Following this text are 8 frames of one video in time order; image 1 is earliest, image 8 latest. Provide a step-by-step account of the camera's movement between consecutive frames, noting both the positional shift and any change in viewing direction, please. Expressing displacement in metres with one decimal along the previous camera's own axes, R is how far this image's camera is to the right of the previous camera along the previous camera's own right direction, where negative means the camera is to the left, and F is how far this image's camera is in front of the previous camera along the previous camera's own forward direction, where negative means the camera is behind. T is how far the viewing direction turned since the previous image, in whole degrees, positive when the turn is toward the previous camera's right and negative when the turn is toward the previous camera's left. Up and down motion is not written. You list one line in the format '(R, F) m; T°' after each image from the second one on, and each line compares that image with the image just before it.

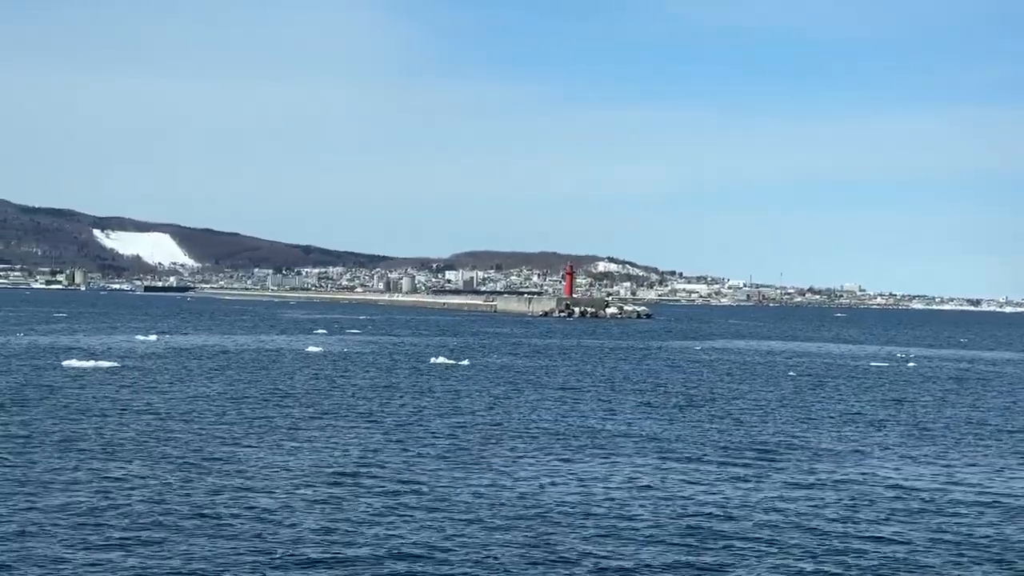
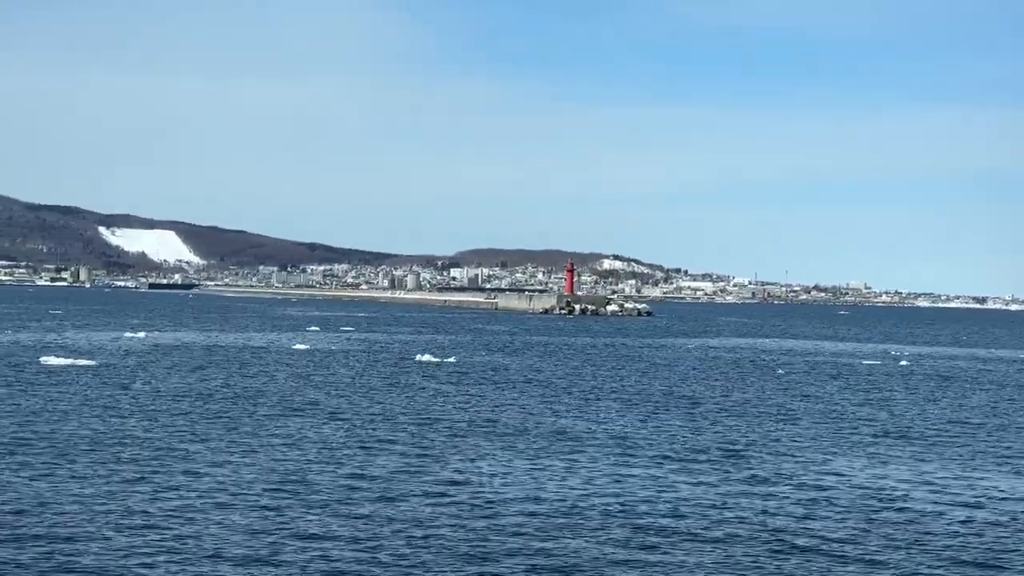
(+0.5, +0.3) m; 0°
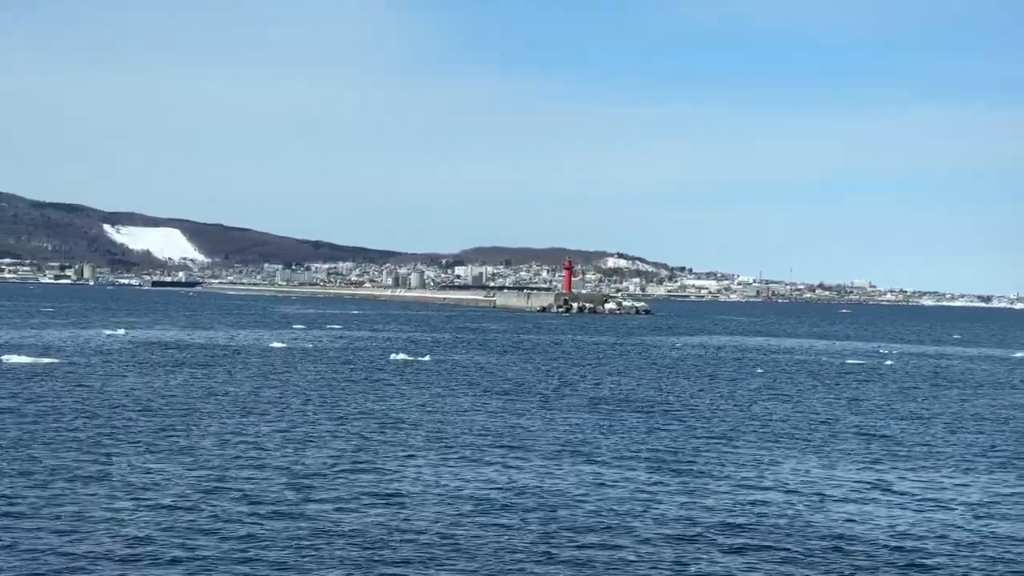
(+0.8, +0.5) m; 0°
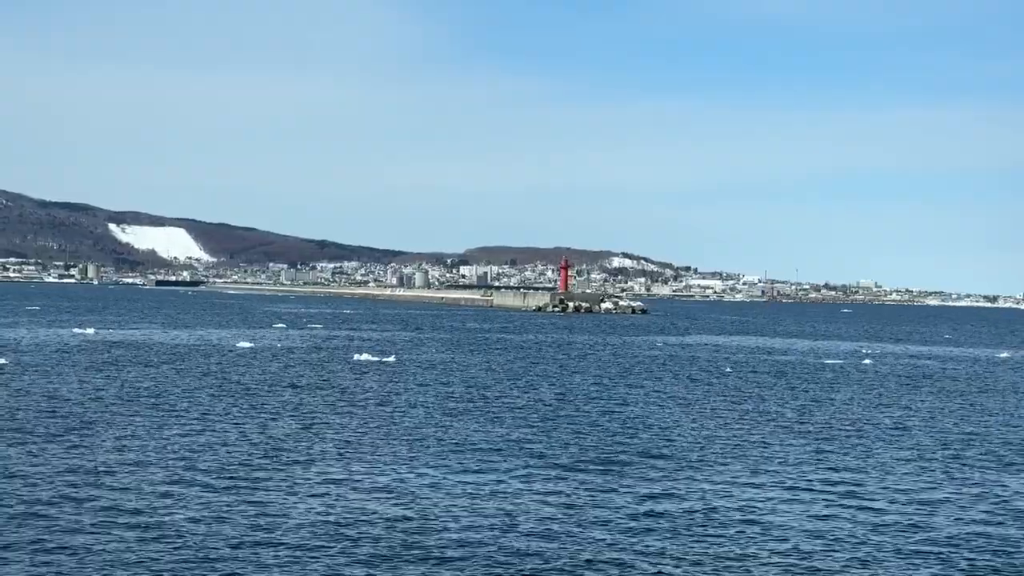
(+1.1, +0.6) m; 0°
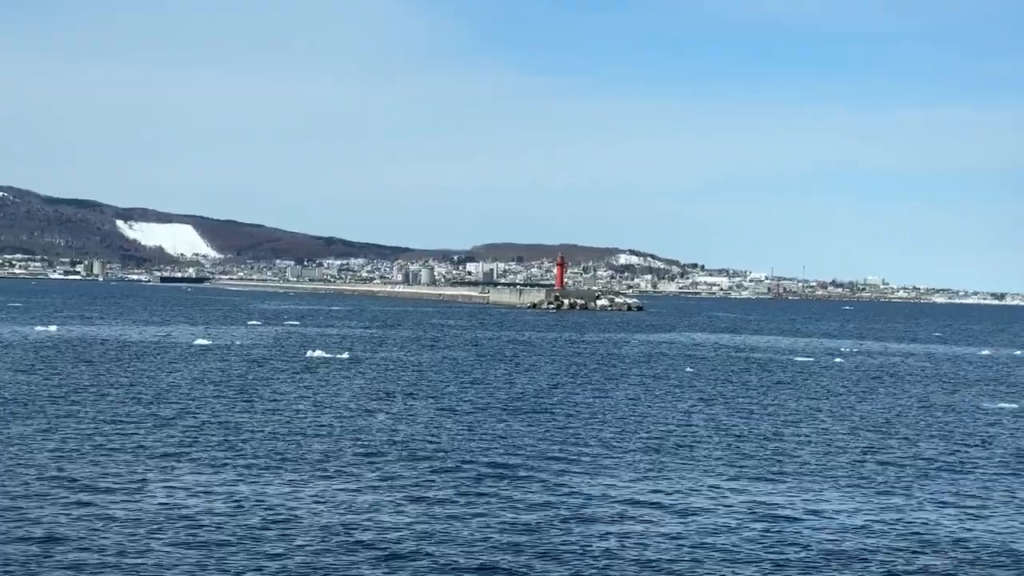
(+1.4, +0.7) m; 0°
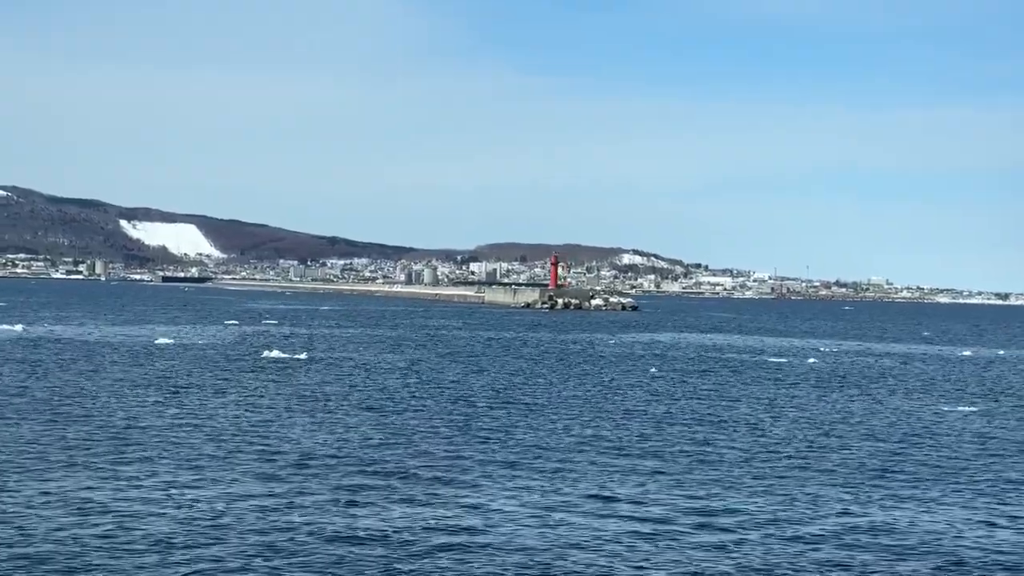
(+1.3, +0.5) m; 0°
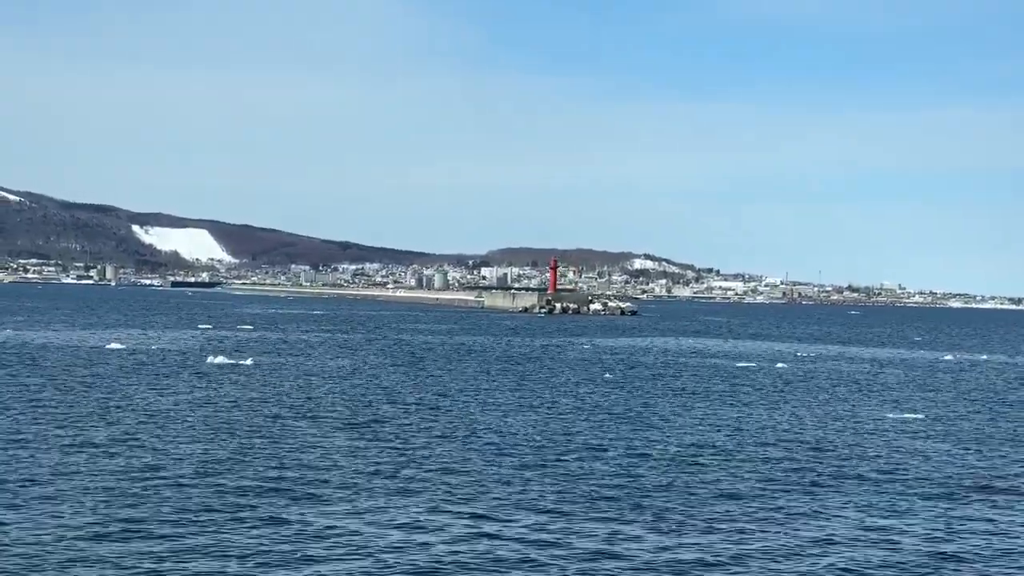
(+1.6, +0.9) m; 0°
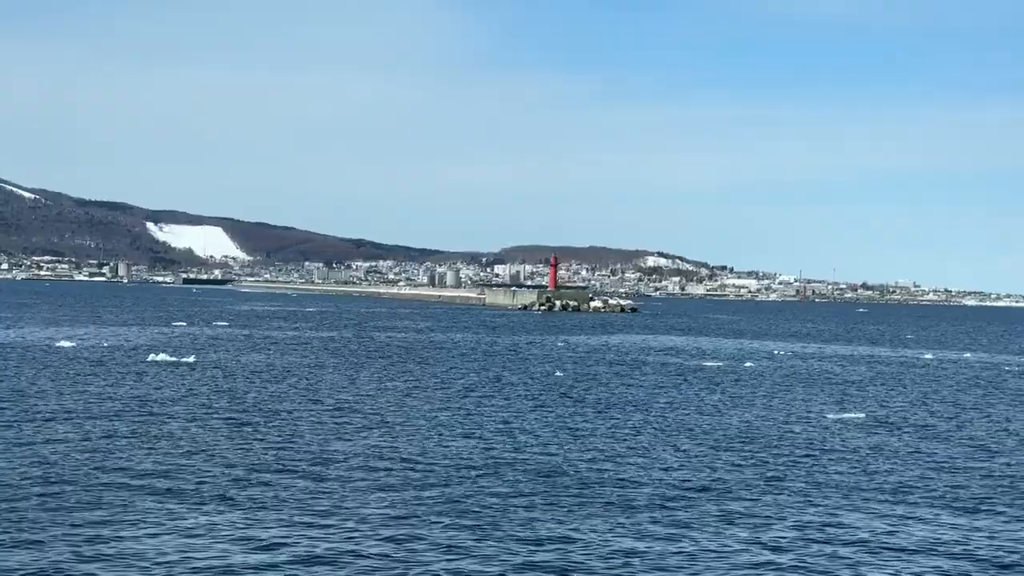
(+1.7, +1.0) m; 0°
